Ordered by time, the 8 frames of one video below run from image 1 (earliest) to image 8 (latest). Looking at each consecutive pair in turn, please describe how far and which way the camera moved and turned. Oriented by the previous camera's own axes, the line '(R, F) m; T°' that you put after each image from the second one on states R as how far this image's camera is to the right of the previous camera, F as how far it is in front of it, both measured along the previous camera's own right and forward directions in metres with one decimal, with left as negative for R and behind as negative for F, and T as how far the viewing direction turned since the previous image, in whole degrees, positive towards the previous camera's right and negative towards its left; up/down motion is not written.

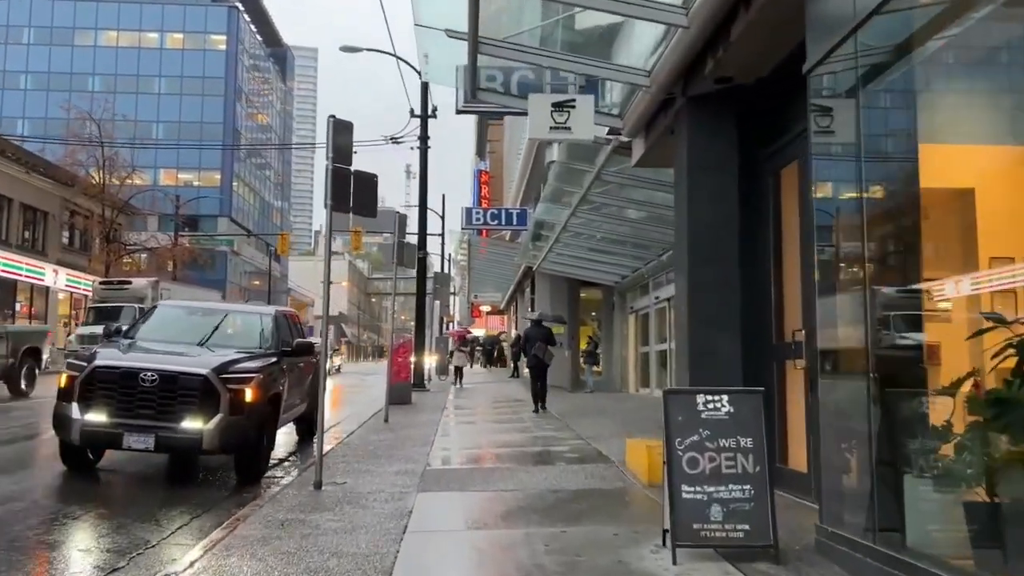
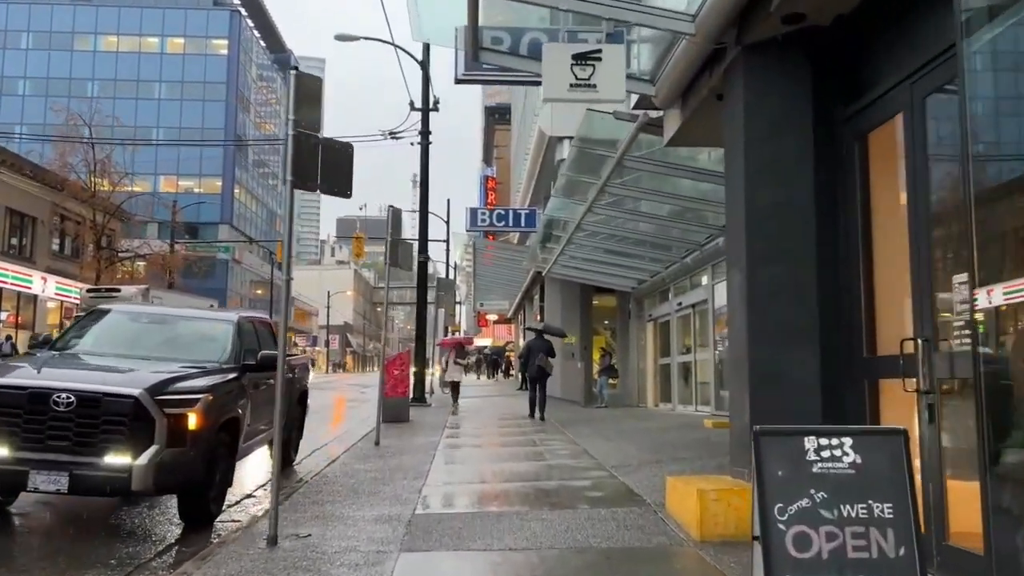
(0.0, +1.7) m; 0°
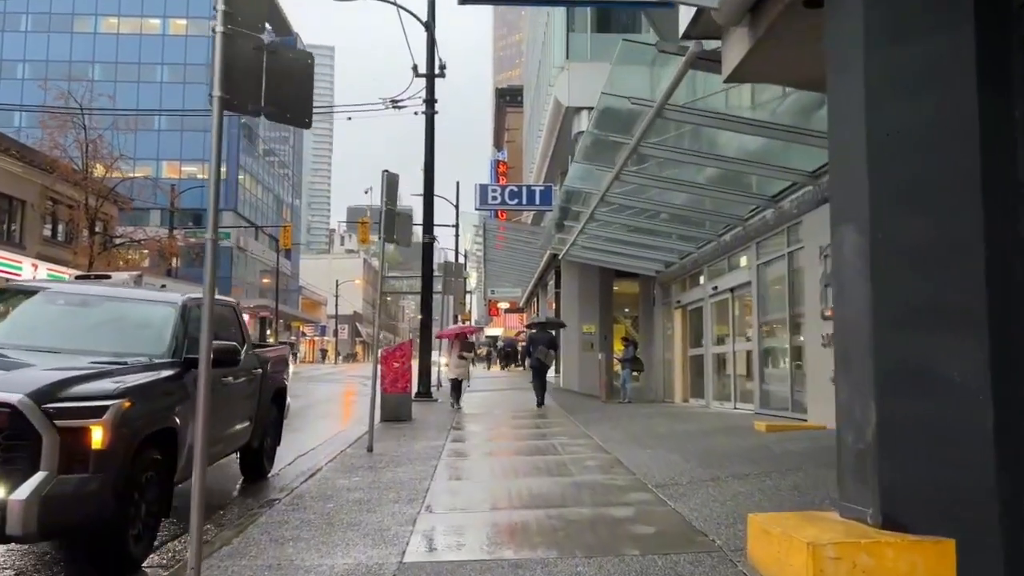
(-0.1, +1.8) m; -1°
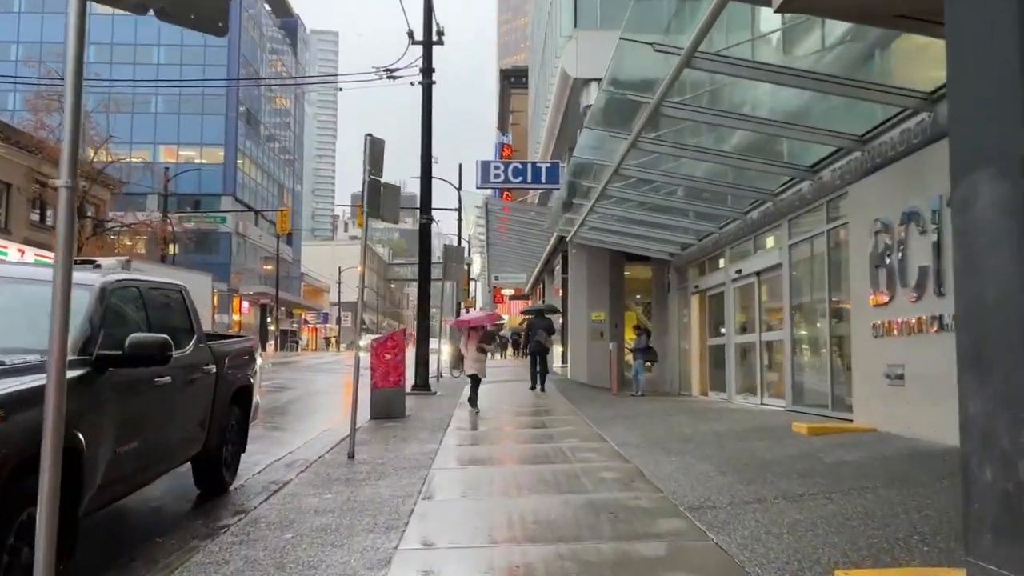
(0.0, +1.3) m; 0°
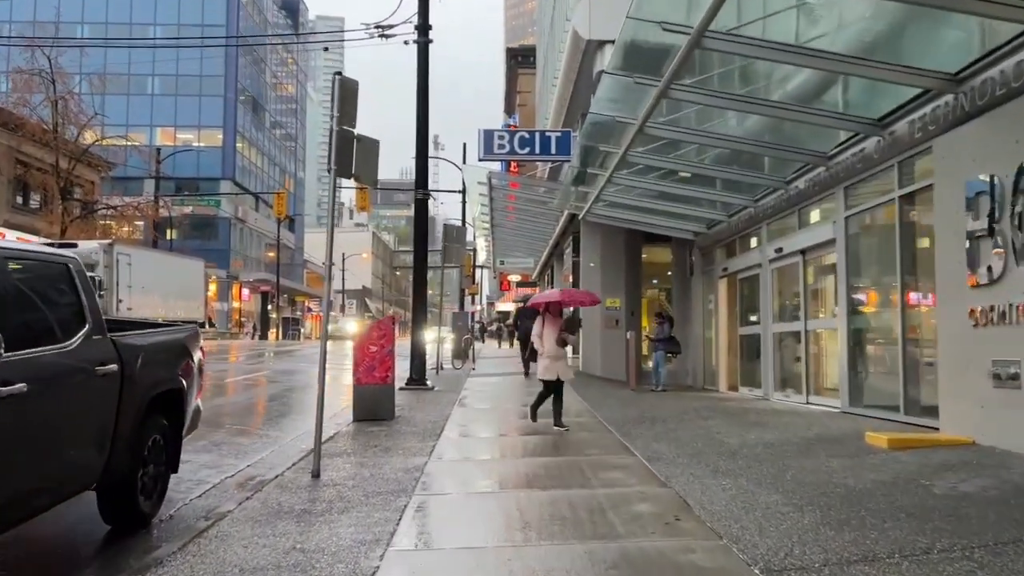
(0.0, +1.8) m; -1°
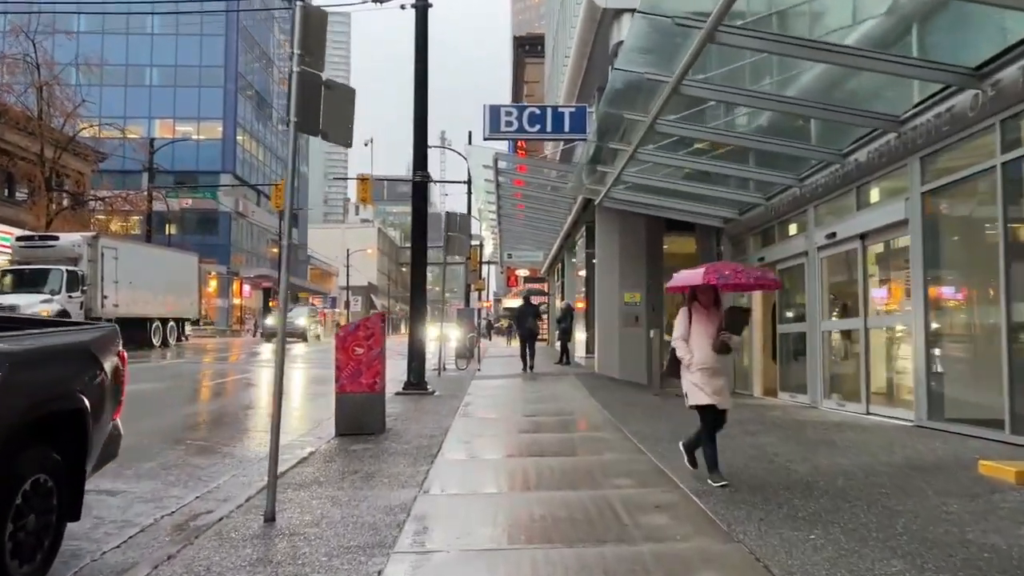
(0.0, +1.6) m; 0°
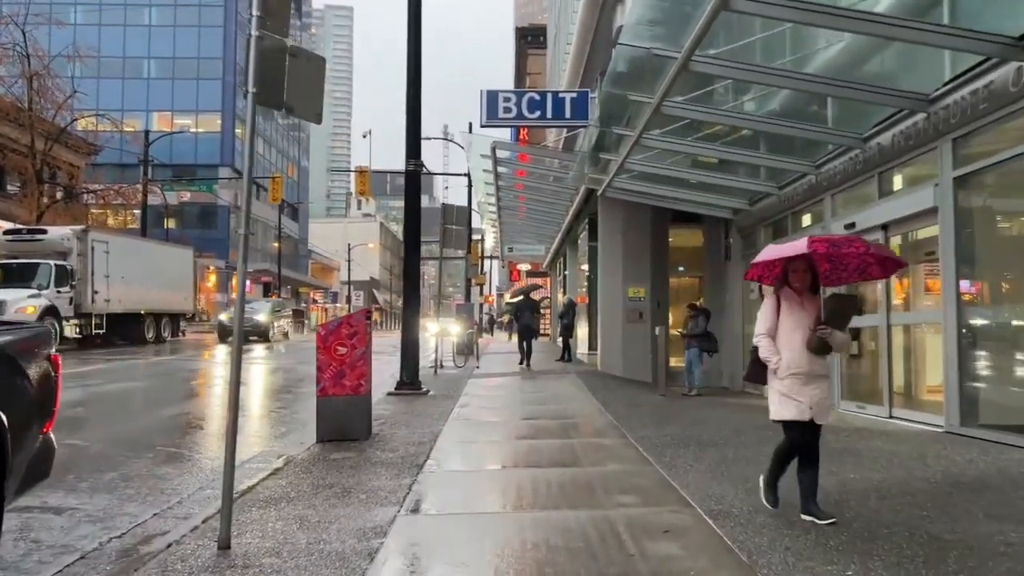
(+0.1, +0.7) m; 0°
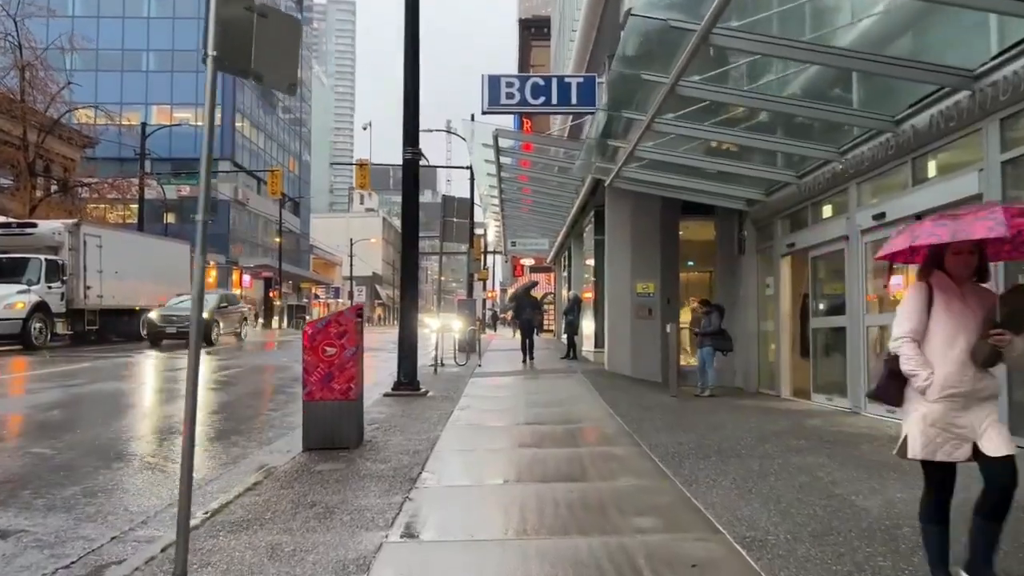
(0.0, +0.7) m; 0°
